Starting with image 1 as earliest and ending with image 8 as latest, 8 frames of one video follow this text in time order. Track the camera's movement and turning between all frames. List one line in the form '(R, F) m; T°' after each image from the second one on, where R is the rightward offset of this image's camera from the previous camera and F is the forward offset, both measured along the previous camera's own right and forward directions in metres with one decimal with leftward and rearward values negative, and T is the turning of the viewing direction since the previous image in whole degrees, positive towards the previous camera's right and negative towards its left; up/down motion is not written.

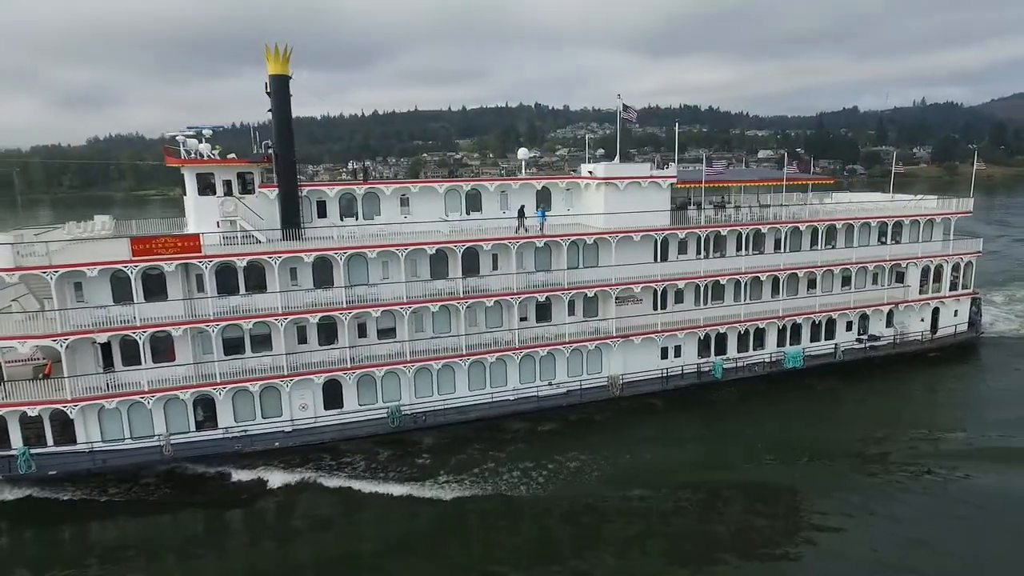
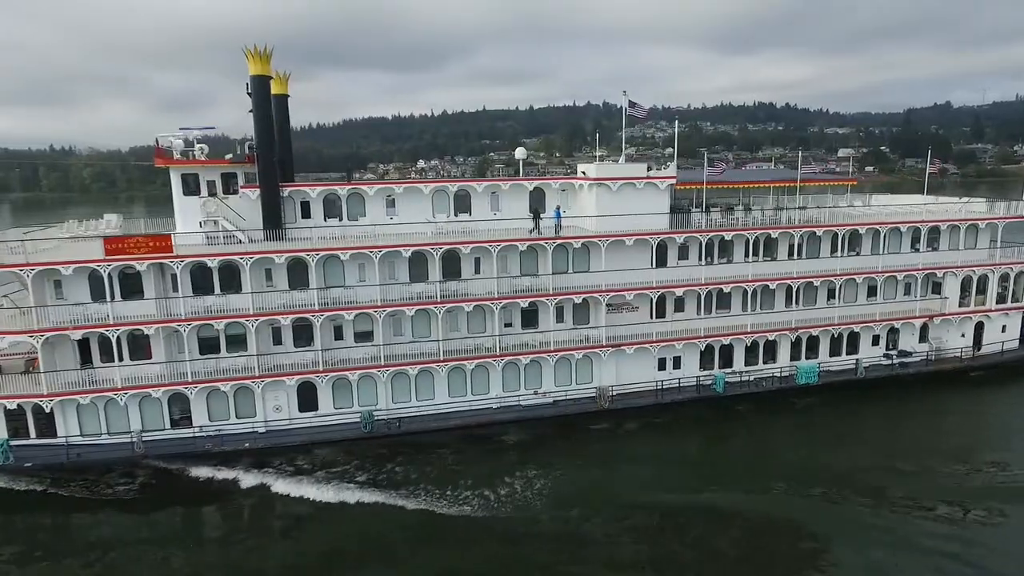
(+3.4, +1.1) m; -6°
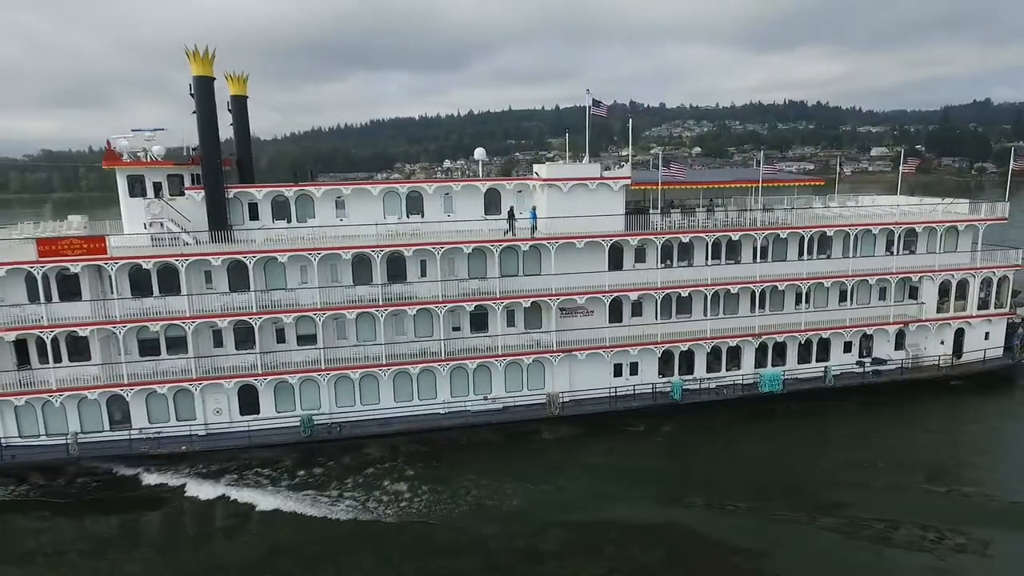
(+3.2, +0.6) m; -2°
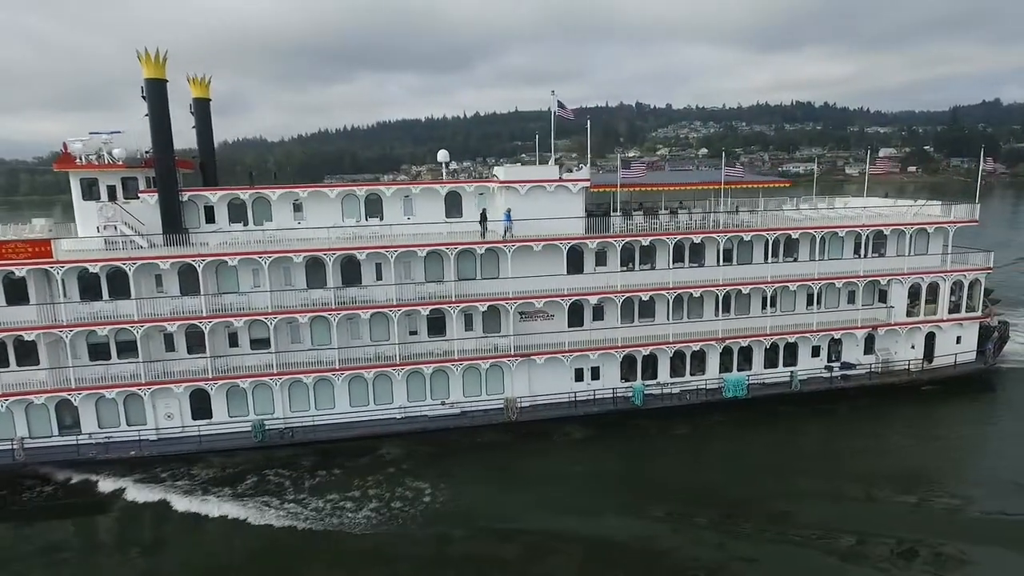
(+2.0, +0.3) m; 0°
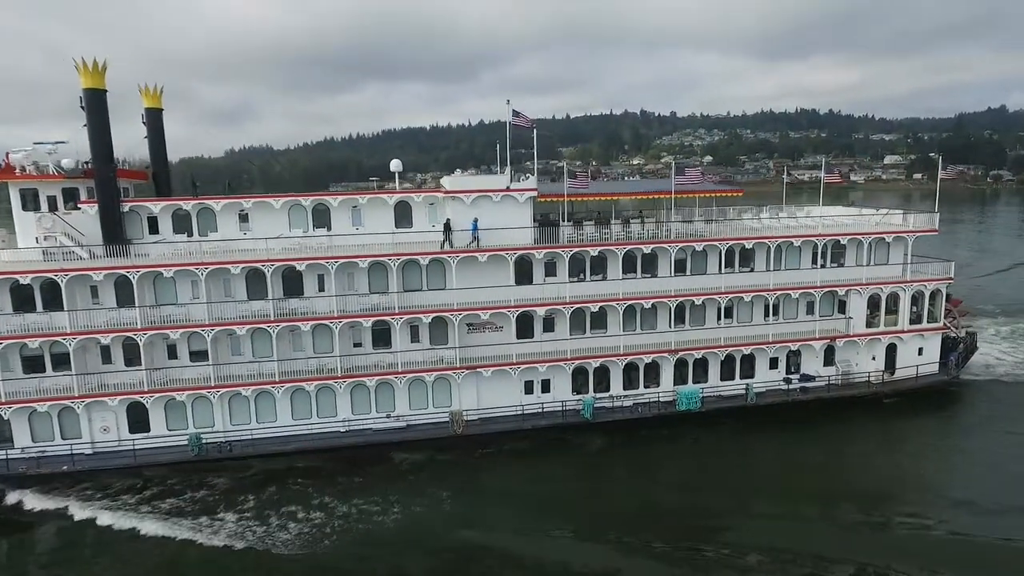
(+2.4, +0.4) m; 0°
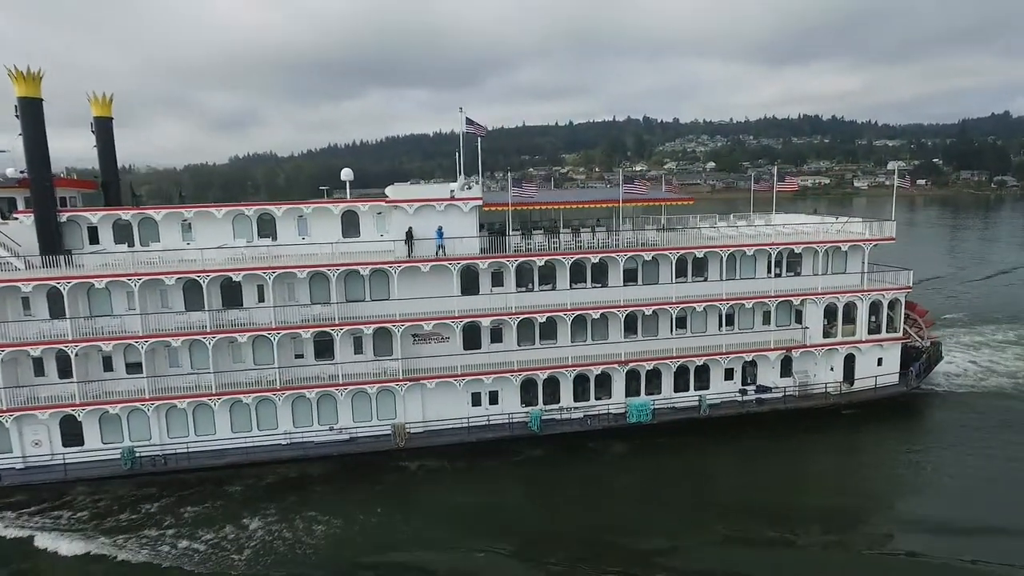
(+2.4, +0.4) m; 0°
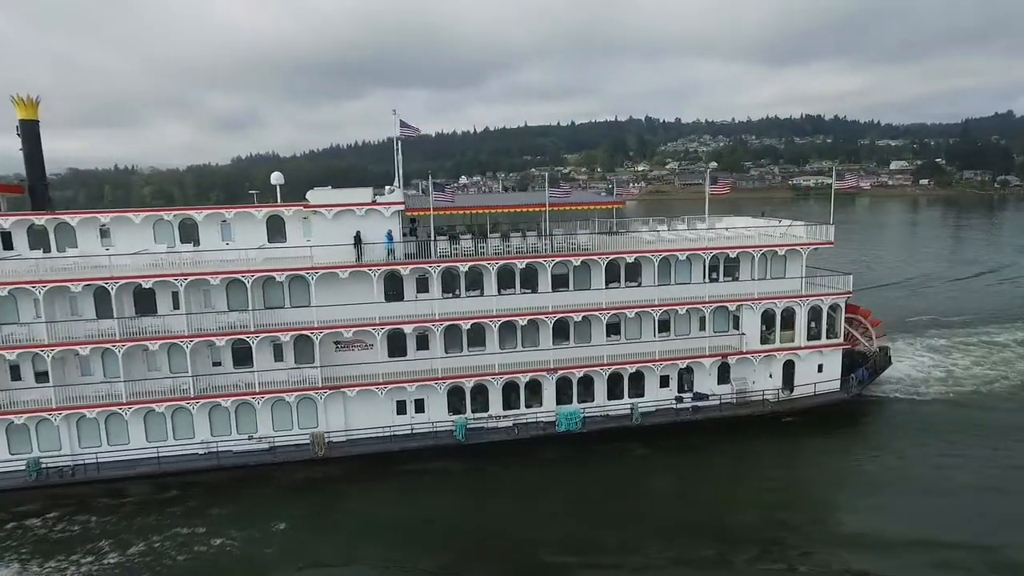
(+3.2, +0.5) m; 0°
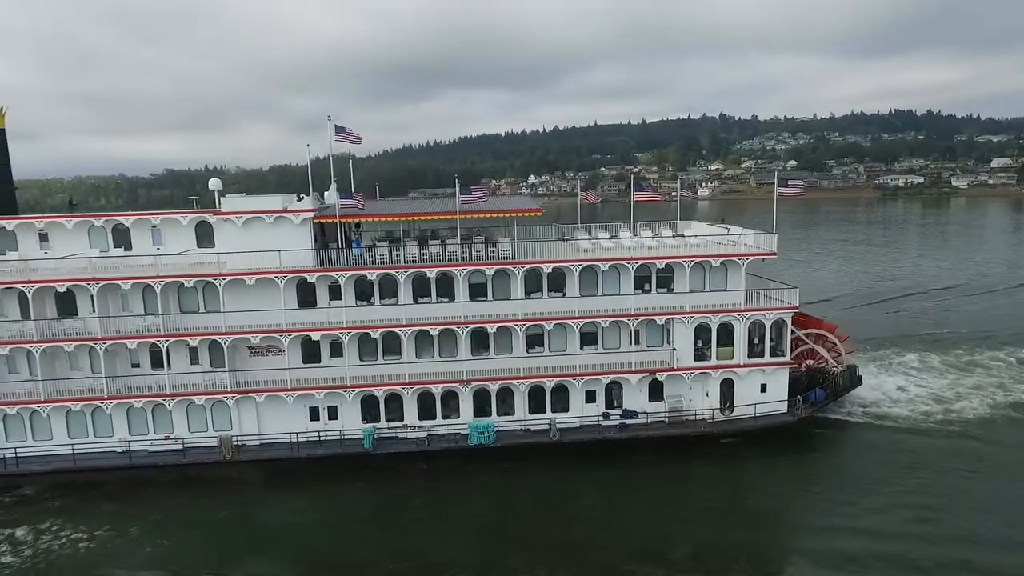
(+6.3, +1.0) m; -6°
